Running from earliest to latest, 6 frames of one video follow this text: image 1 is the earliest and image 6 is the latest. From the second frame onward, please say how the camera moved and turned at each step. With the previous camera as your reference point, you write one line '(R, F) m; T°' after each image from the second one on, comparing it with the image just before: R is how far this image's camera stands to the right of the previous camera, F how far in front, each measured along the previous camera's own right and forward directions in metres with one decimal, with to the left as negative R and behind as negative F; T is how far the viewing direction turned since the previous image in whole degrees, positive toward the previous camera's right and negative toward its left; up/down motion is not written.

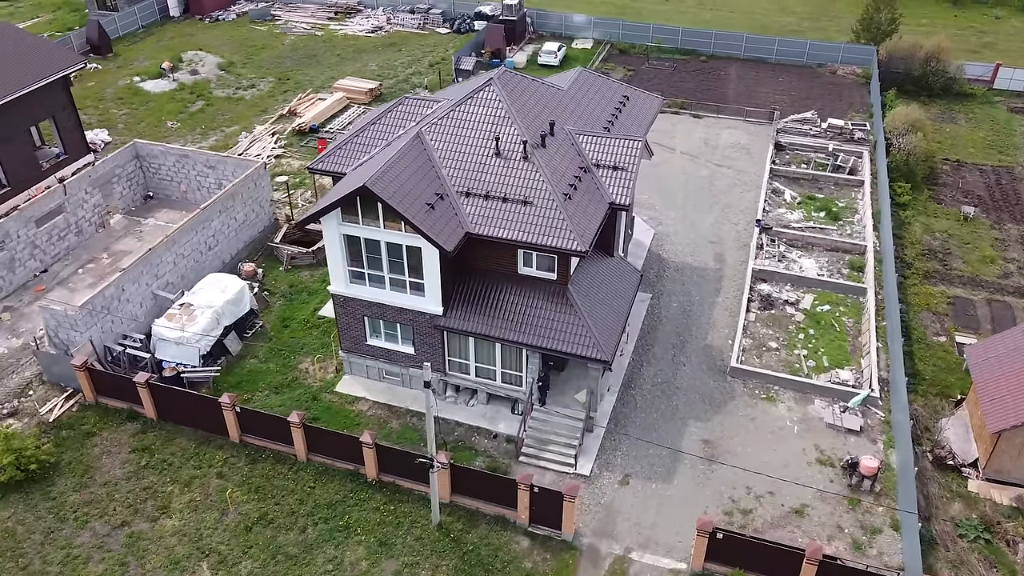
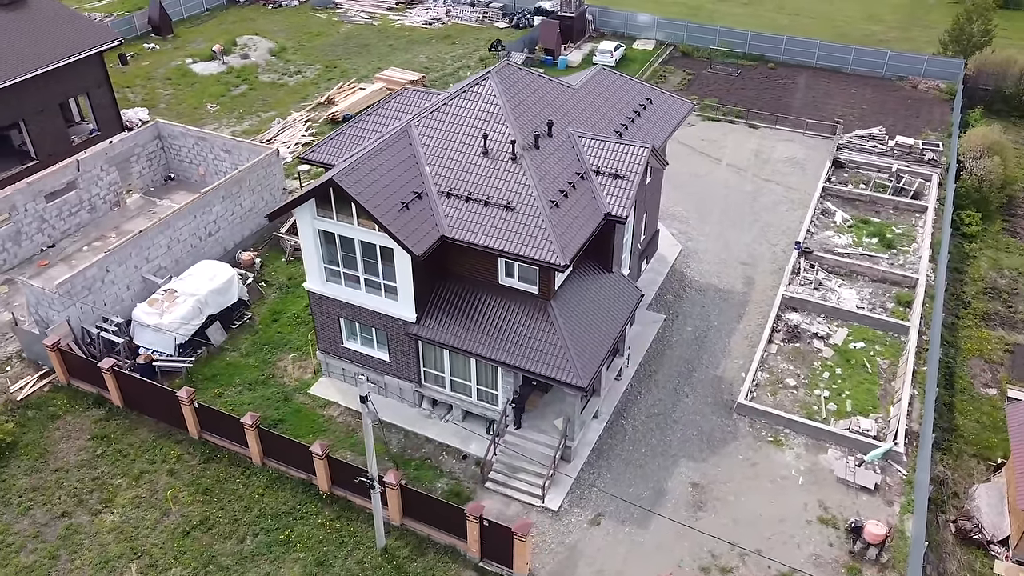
(+2.4, +1.7) m; -6°
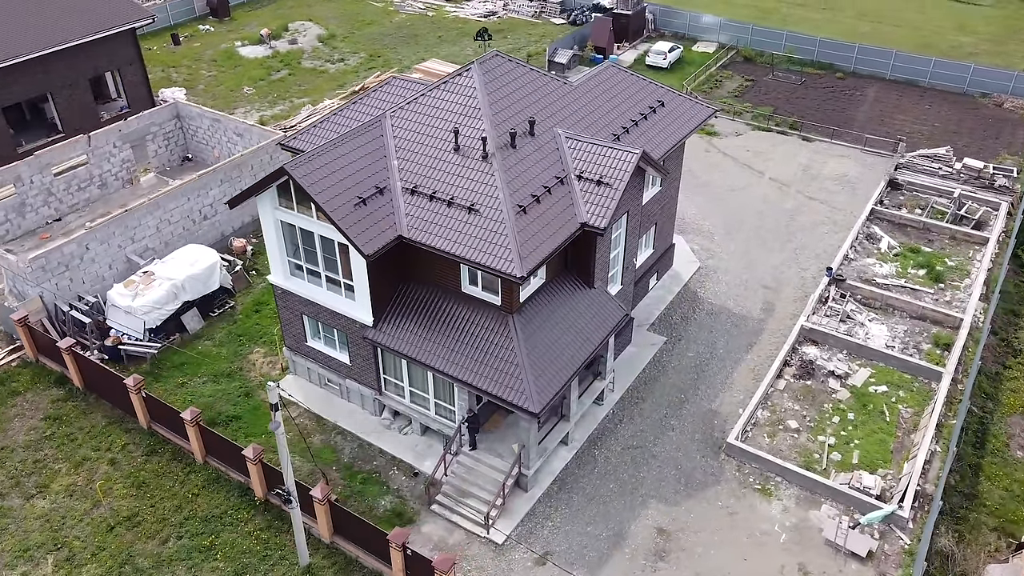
(+2.5, +1.6) m; -6°
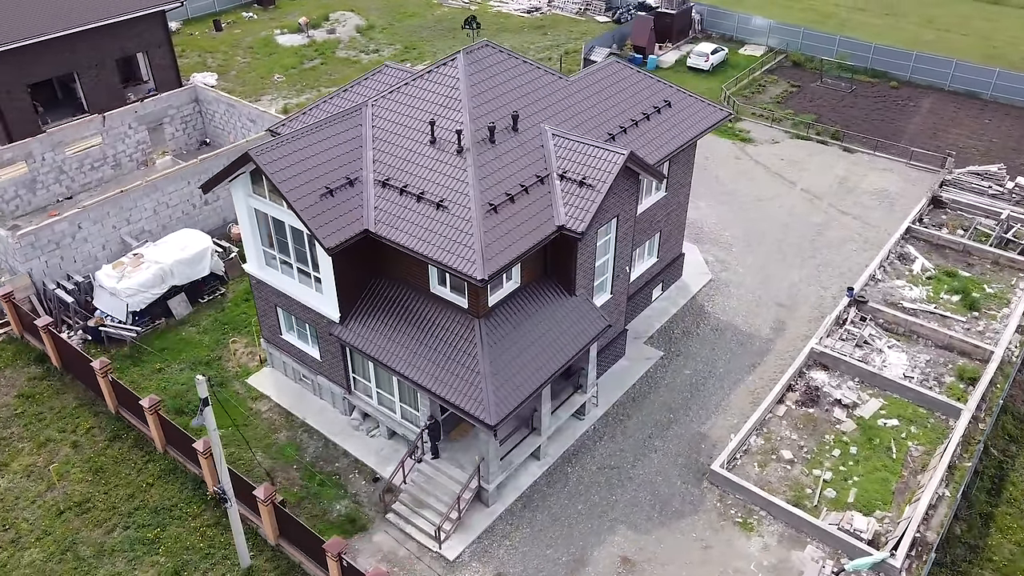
(+1.8, +1.0) m; -4°
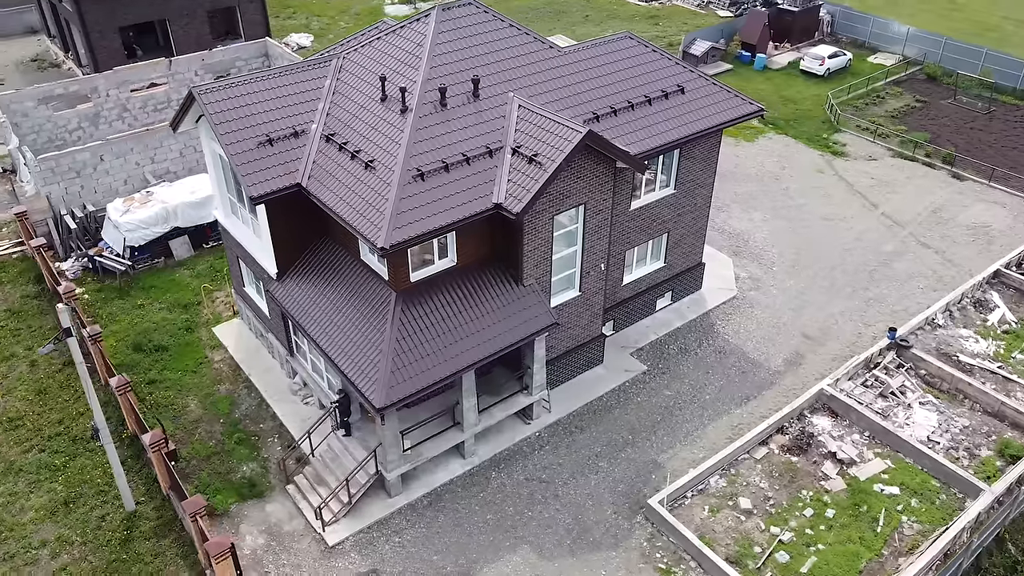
(+4.1, +1.9) m; -11°
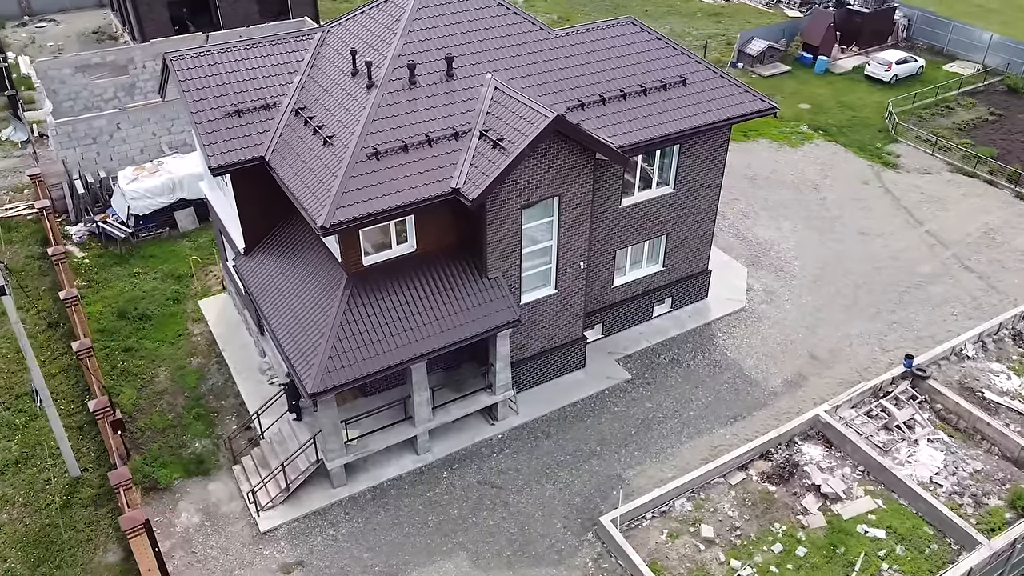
(+2.1, +1.0) m; -6°
